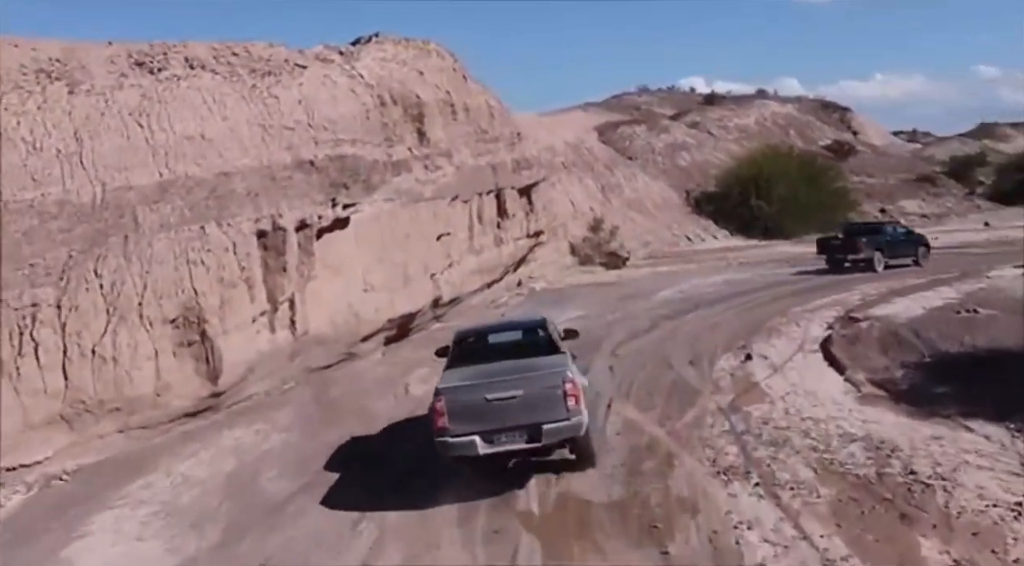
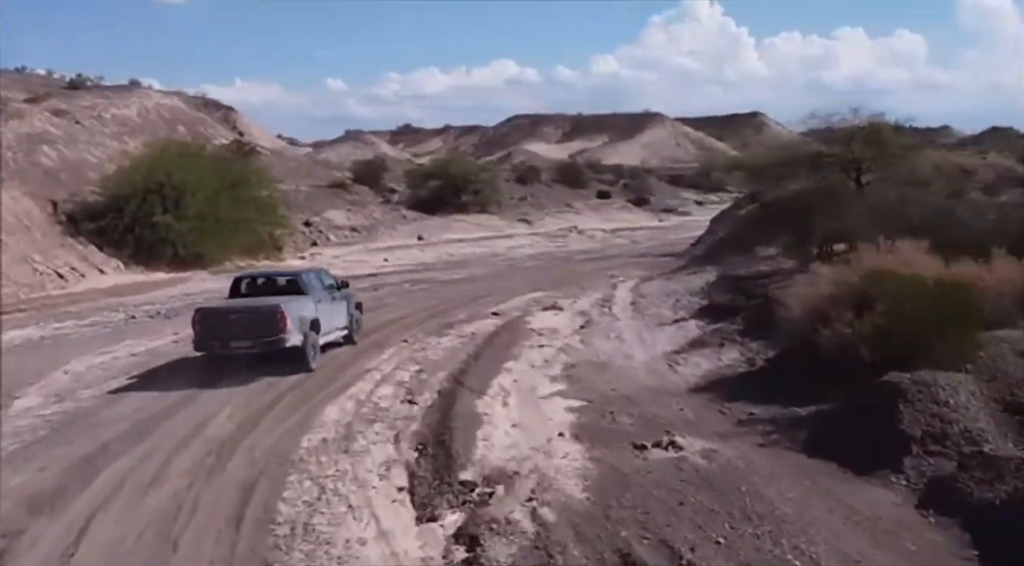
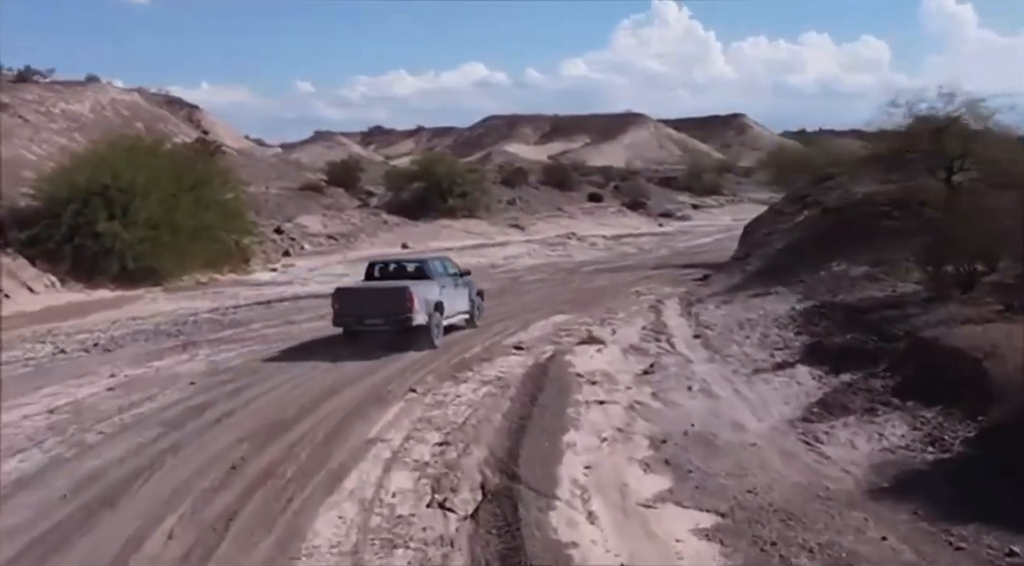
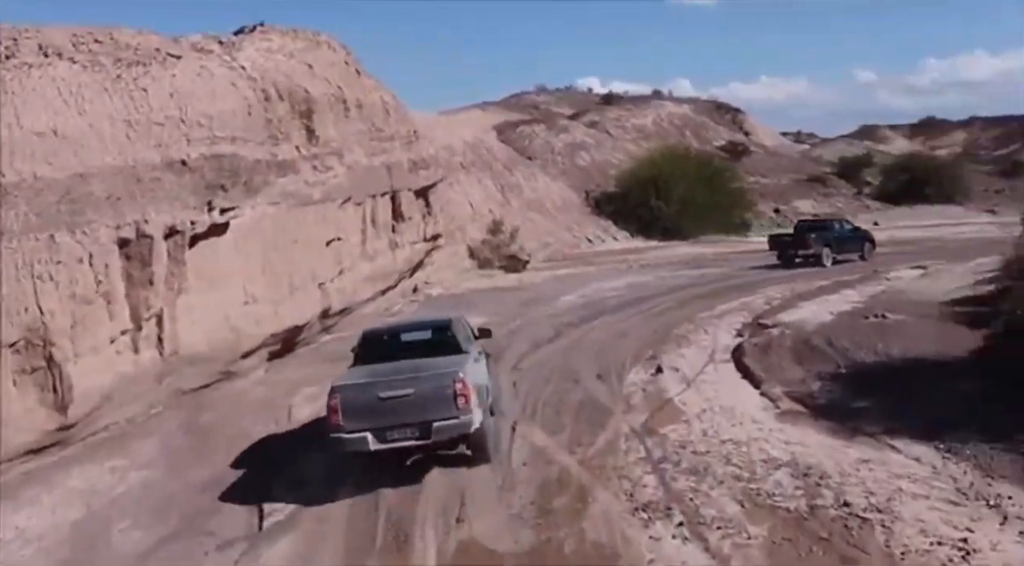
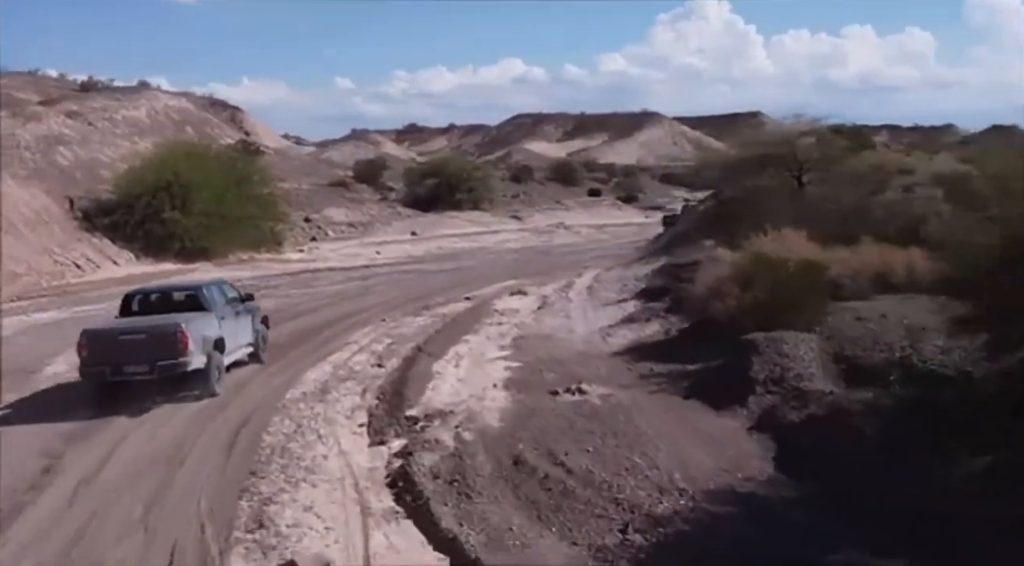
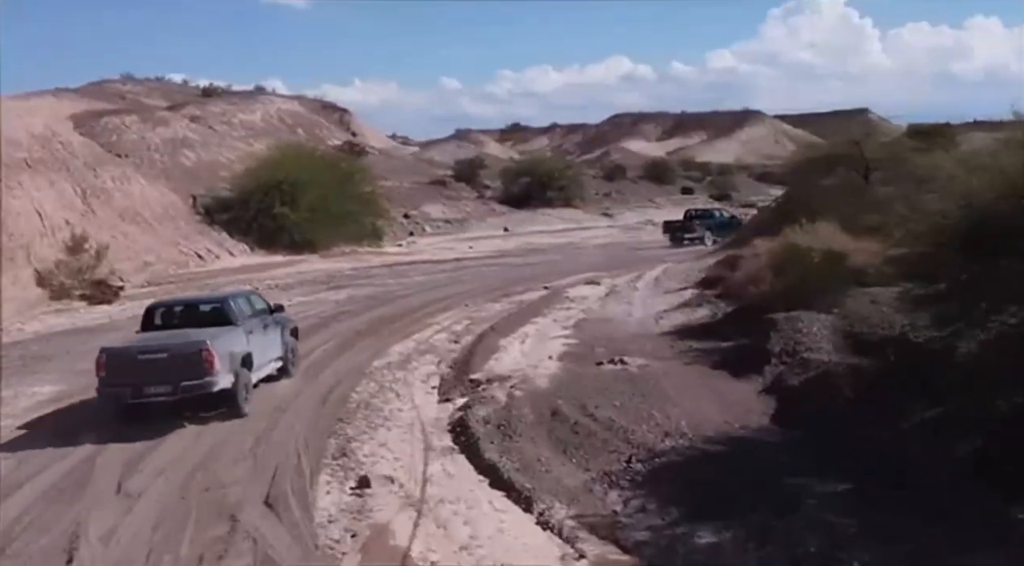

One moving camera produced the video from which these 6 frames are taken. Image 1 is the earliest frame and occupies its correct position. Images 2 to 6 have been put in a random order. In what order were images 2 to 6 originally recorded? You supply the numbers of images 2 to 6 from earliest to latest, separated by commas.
4, 6, 5, 2, 3
